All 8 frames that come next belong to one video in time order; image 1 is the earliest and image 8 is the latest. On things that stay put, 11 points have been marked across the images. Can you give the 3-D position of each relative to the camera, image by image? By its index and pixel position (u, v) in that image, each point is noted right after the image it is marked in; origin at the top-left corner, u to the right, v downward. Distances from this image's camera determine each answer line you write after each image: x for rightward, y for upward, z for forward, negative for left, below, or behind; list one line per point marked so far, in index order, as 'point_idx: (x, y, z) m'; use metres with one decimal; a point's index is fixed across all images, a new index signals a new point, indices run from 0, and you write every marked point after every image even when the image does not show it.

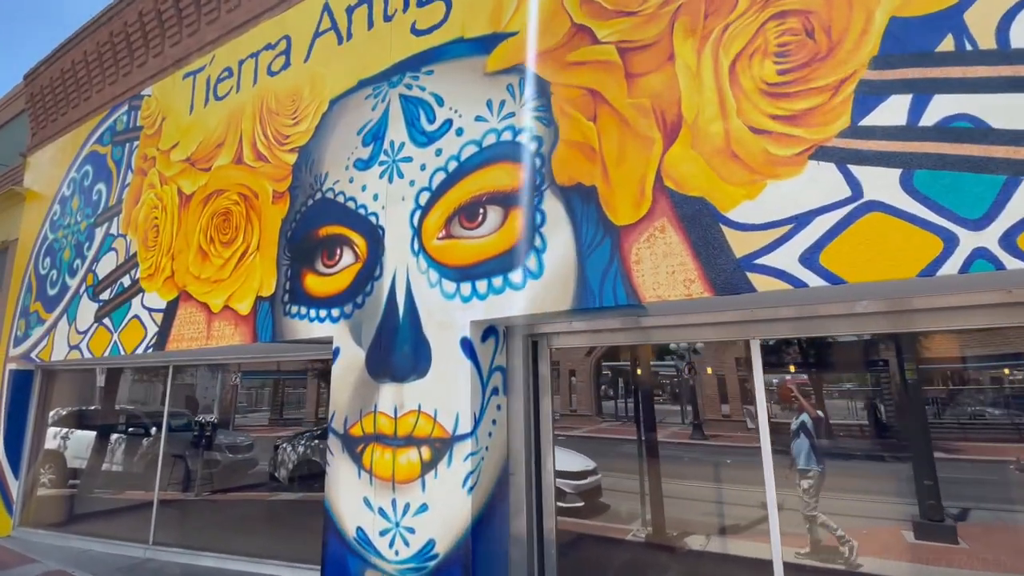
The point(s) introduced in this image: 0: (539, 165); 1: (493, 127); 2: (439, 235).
0: (+0.2, +0.9, +3.6) m
1: (-0.1, +1.3, +3.9) m
2: (-0.6, +0.4, +4.0) m
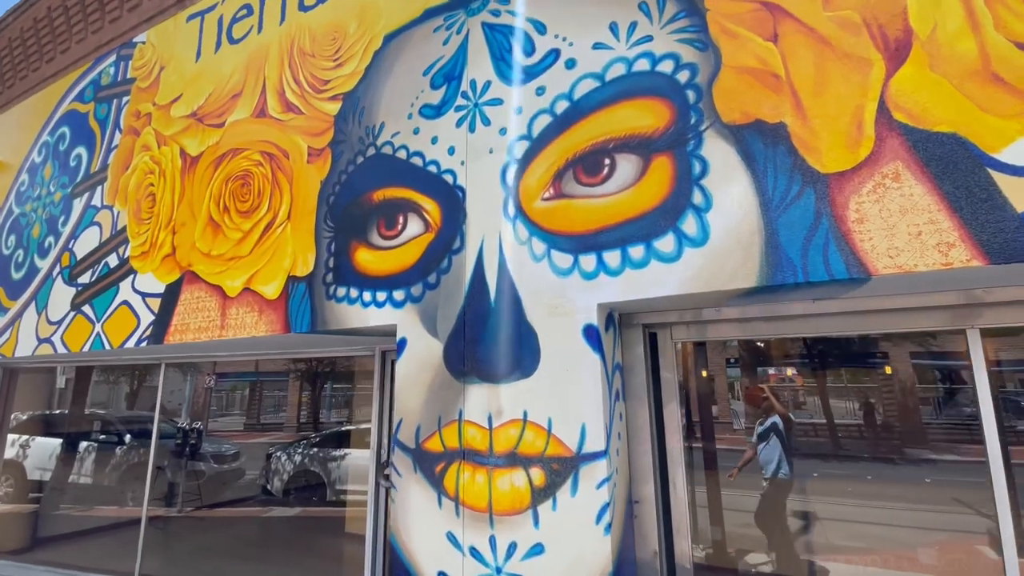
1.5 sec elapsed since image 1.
0: (+1.0, +1.1, +2.8) m
1: (+0.7, +1.5, +3.1) m
2: (+0.2, +0.6, +3.1) m
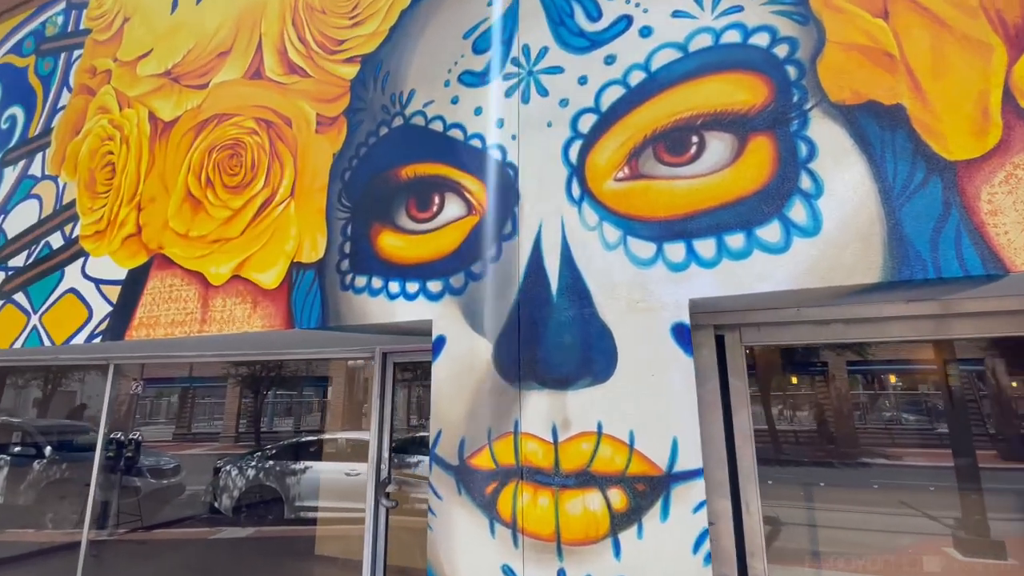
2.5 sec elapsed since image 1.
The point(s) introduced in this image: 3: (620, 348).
0: (+1.5, +1.1, +2.5) m
1: (+1.1, +1.5, +2.8) m
2: (+0.6, +0.6, +2.7) m
3: (+0.6, -0.3, +2.5) m
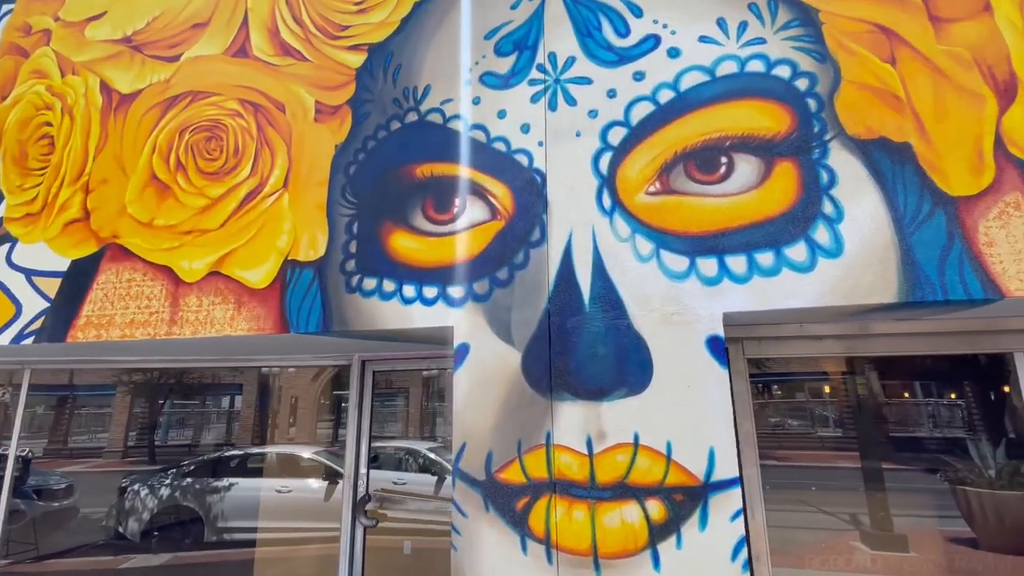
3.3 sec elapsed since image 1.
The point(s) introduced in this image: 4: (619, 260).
0: (+1.7, +1.0, +2.7) m
1: (+1.3, +1.4, +2.9) m
2: (+0.8, +0.6, +2.8) m
3: (+0.7, -0.4, +2.6) m
4: (+0.6, +0.2, +2.7) m
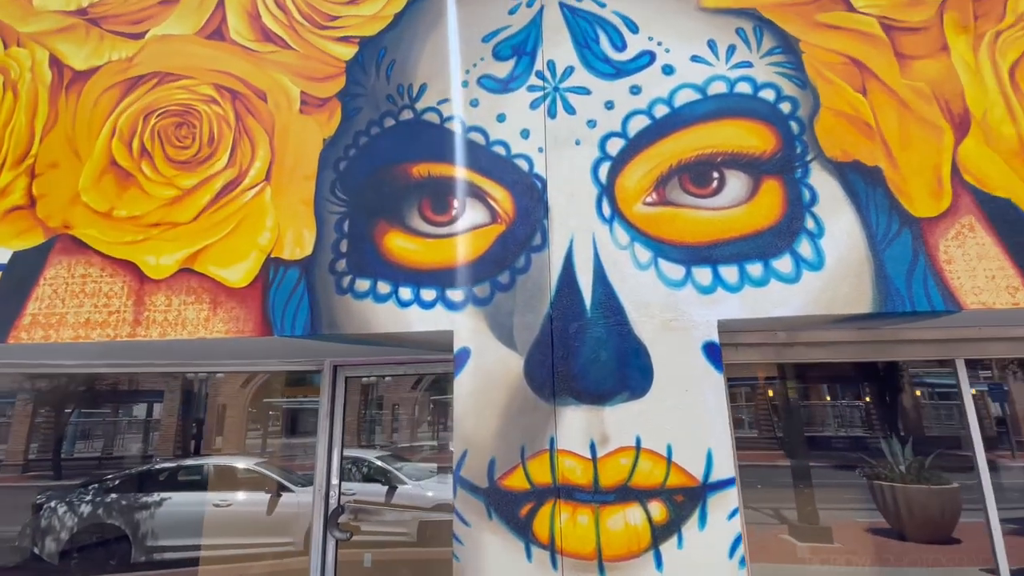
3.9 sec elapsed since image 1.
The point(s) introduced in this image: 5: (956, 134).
0: (+1.7, +0.9, +2.9) m
1: (+1.3, +1.3, +3.1) m
2: (+0.8, +0.5, +2.9) m
3: (+0.8, -0.4, +2.6) m
4: (+0.6, +0.1, +2.8) m
5: (+2.6, +0.9, +2.9) m
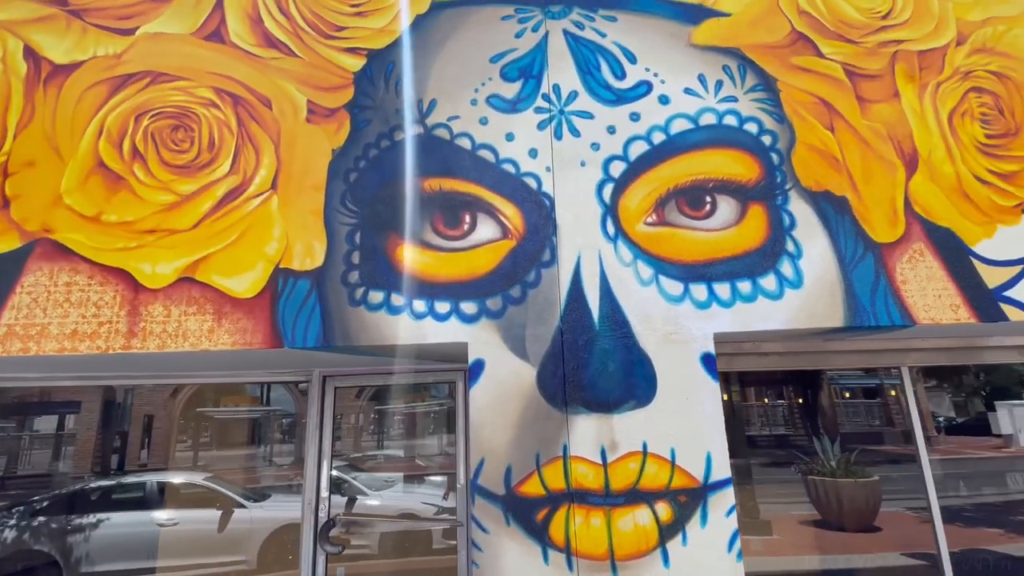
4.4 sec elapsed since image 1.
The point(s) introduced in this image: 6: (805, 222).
0: (+1.7, +0.8, +3.3) m
1: (+1.3, +1.2, +3.3) m
2: (+0.8, +0.4, +3.1) m
3: (+0.8, -0.5, +2.8) m
4: (+0.7, 0.0, +3.0) m
5: (+2.6, +0.8, +3.3) m
6: (+1.9, +0.4, +3.2) m
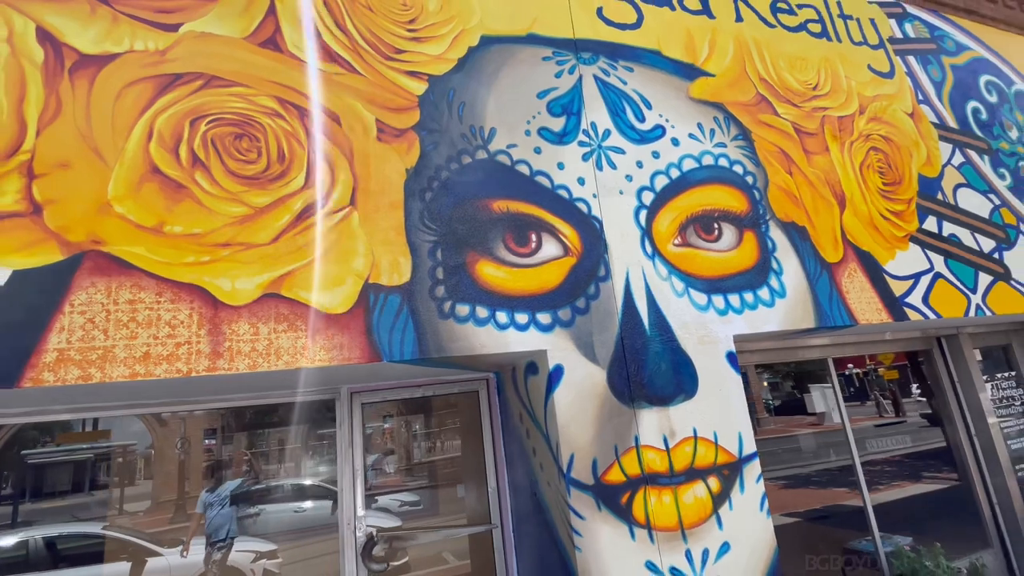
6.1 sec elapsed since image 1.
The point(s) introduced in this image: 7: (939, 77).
0: (+2.0, +0.7, +4.1) m
1: (+1.6, +1.2, +4.1) m
2: (+1.2, +0.3, +3.7) m
3: (+1.3, -0.6, +3.4) m
4: (+1.1, -0.1, +3.5) m
5: (+2.9, +0.7, +4.4) m
6: (+2.2, +0.3, +4.0) m
7: (+4.7, +2.3, +5.4) m
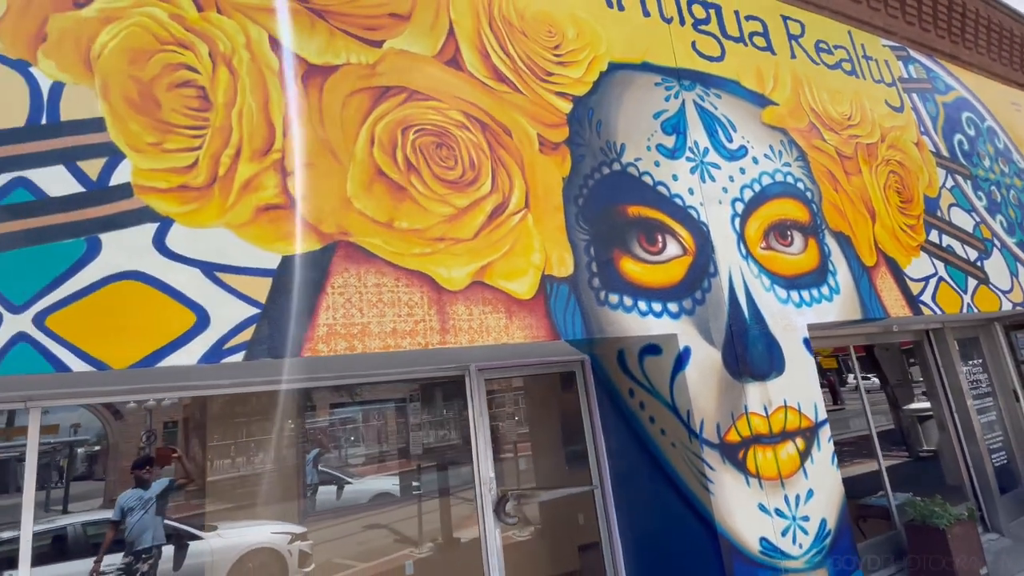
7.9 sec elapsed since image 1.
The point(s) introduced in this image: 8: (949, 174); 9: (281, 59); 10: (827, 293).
0: (+3.0, +0.8, +4.9) m
1: (+2.6, +1.2, +4.8) m
2: (+2.2, +0.4, +4.4) m
3: (+2.3, -0.5, +4.2) m
4: (+2.1, 0.0, +4.2) m
5: (+3.8, +0.7, +5.3) m
6: (+3.1, +0.4, +4.8) m
7: (+5.5, +2.3, +6.5) m
8: (+5.5, +1.4, +6.2) m
9: (-1.4, +1.4, +3.0) m
10: (+2.9, -0.1, +4.6) m
